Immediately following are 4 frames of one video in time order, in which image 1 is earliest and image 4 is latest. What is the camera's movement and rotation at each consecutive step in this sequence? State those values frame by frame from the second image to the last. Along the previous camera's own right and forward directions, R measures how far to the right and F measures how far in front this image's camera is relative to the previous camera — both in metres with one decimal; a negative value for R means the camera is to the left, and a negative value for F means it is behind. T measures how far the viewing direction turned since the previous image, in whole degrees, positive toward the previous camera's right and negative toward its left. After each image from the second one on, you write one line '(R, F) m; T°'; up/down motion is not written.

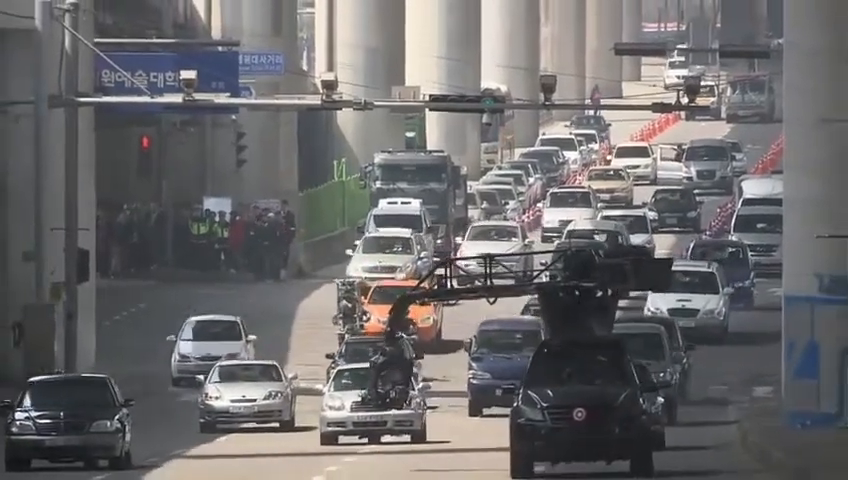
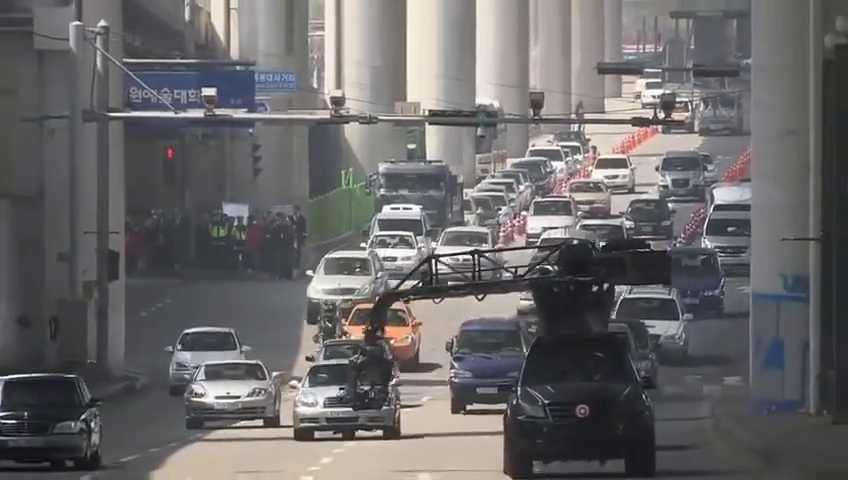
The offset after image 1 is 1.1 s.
(+0.1, -3.2) m; 0°
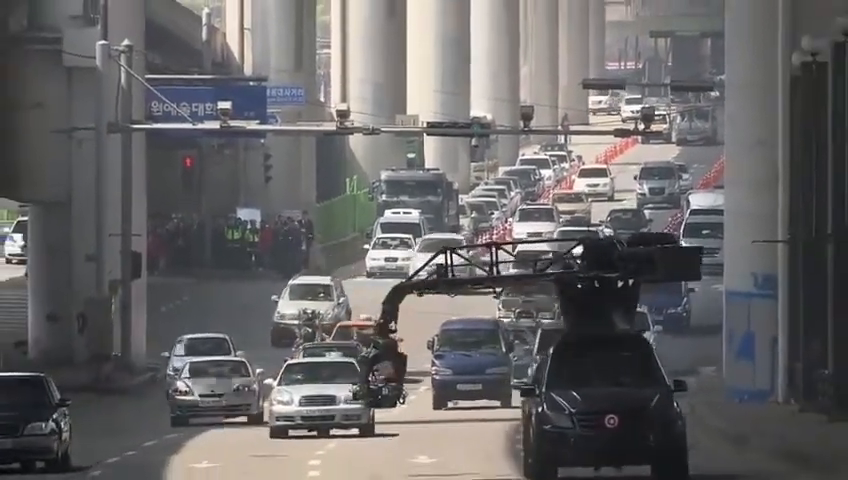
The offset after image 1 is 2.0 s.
(+0.2, -3.0) m; 0°
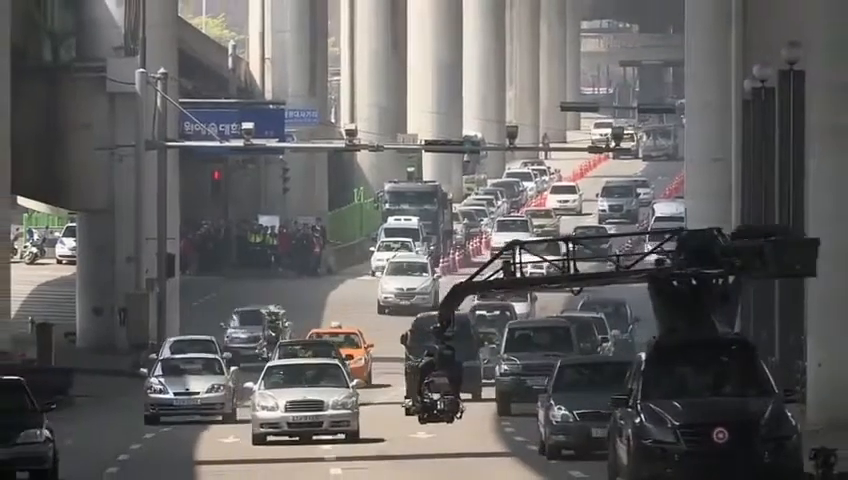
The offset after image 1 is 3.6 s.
(+0.4, -5.5) m; 0°
